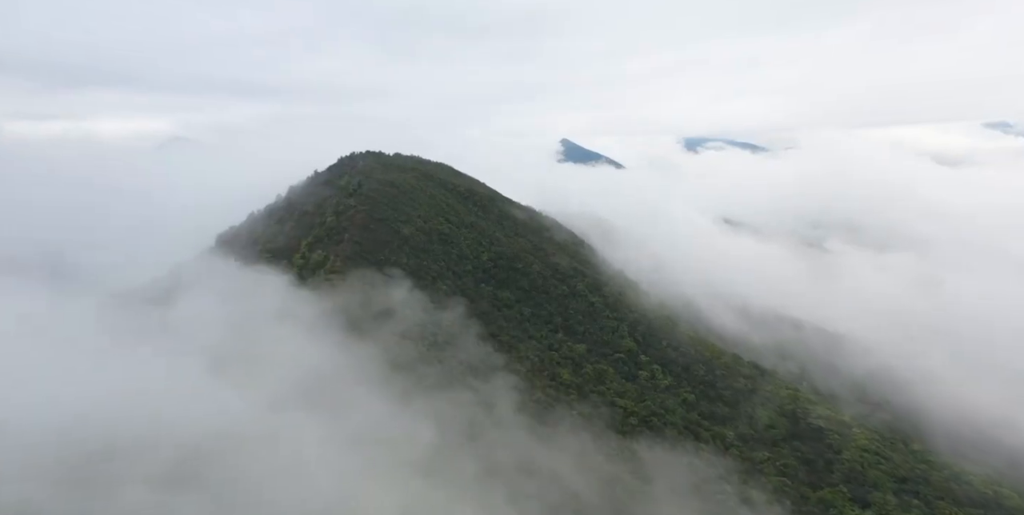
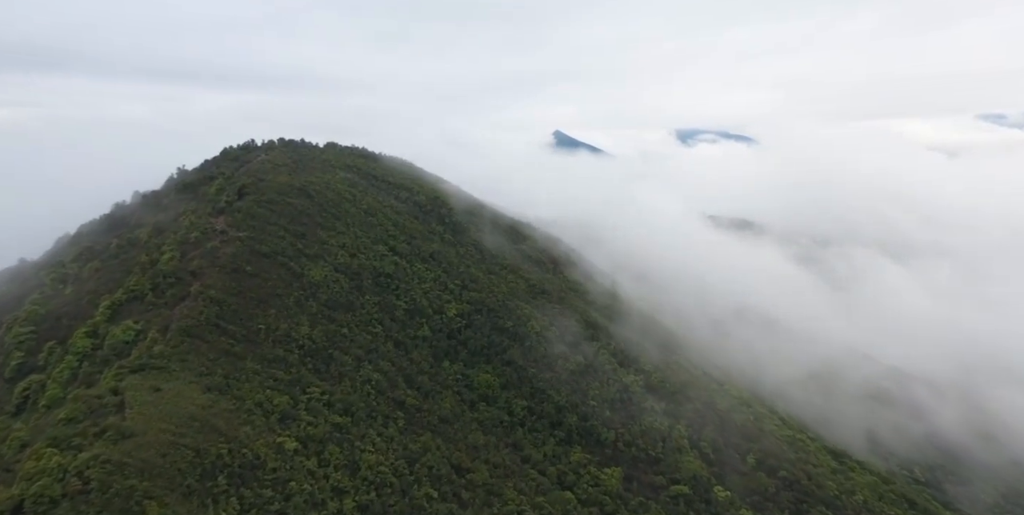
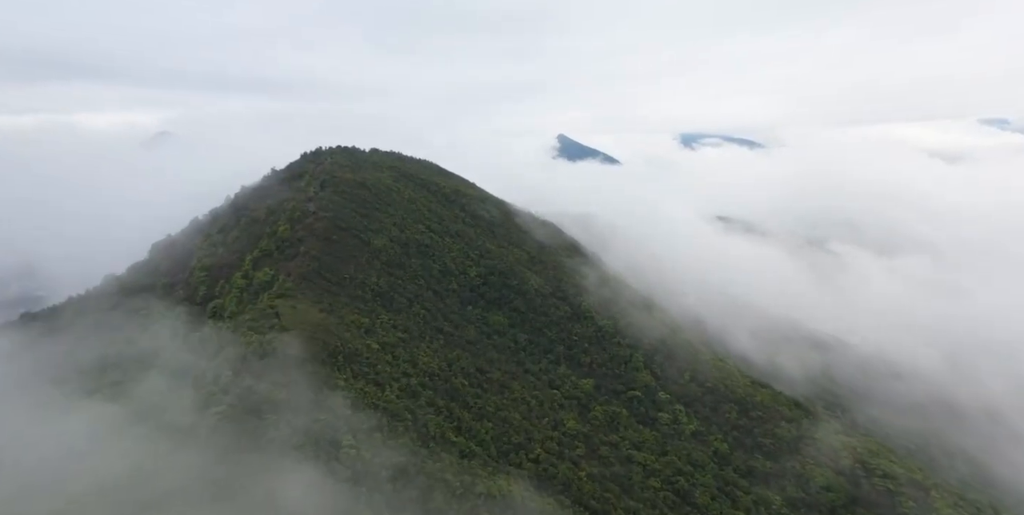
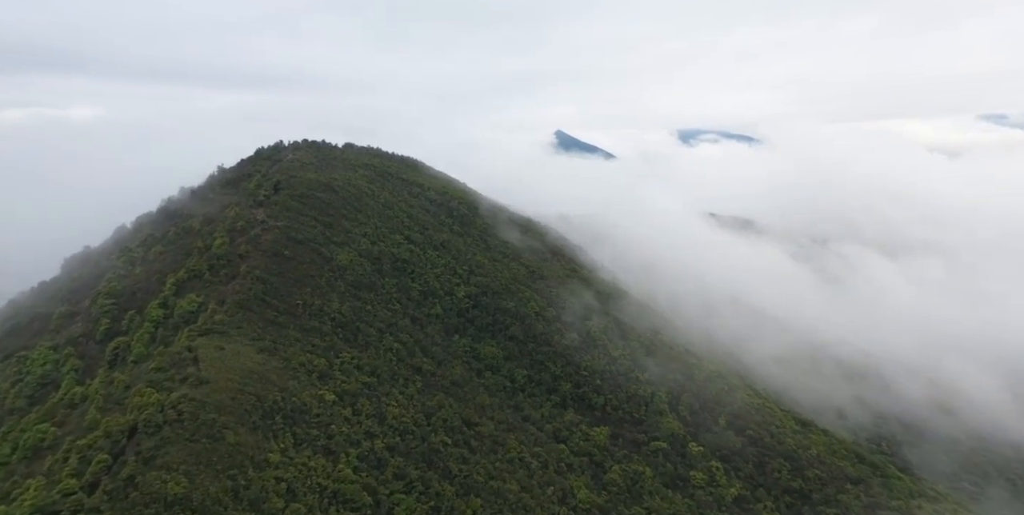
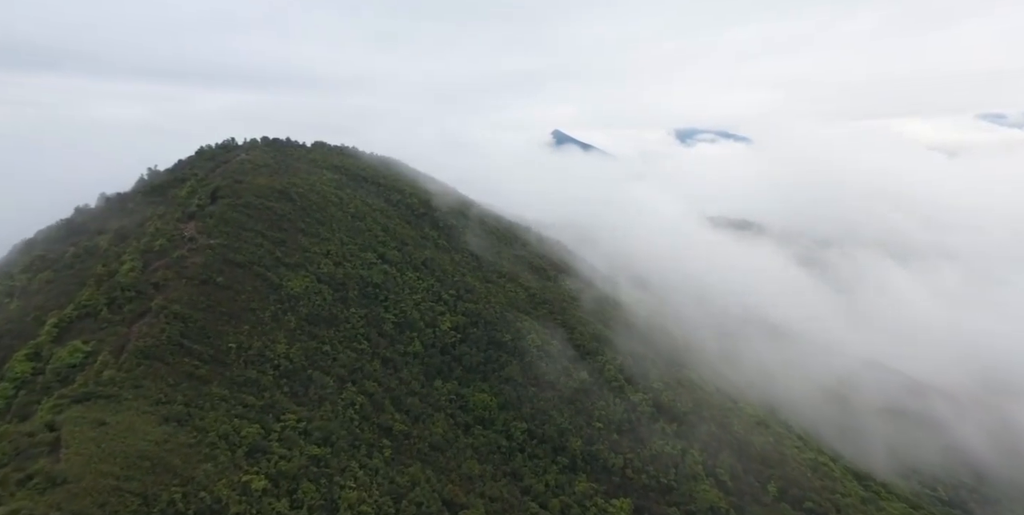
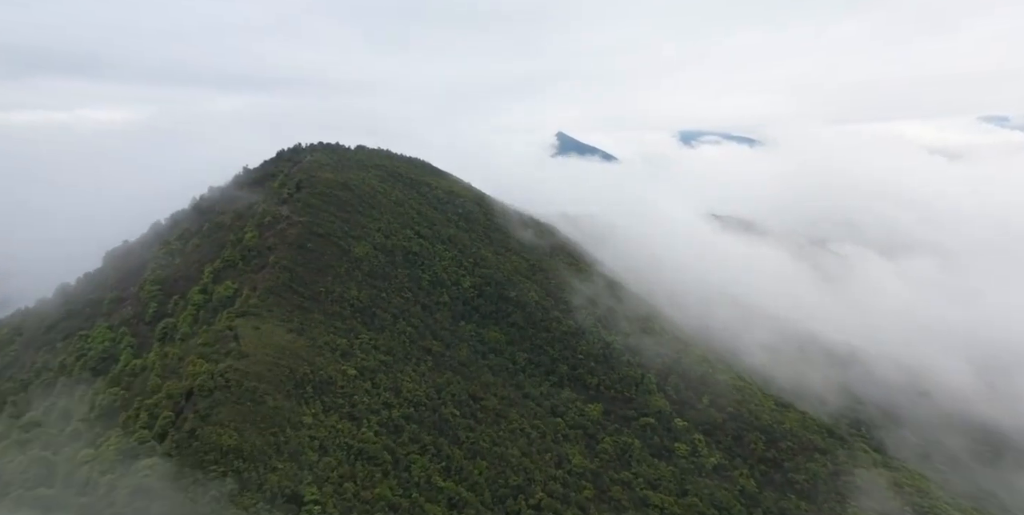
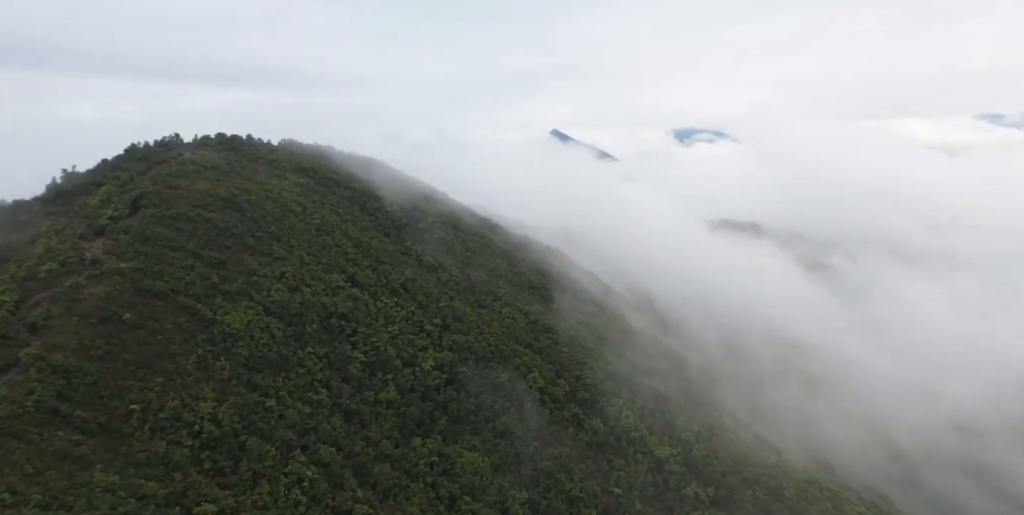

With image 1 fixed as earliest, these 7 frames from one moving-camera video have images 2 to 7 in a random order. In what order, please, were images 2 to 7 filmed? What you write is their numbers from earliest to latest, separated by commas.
3, 6, 4, 2, 5, 7
